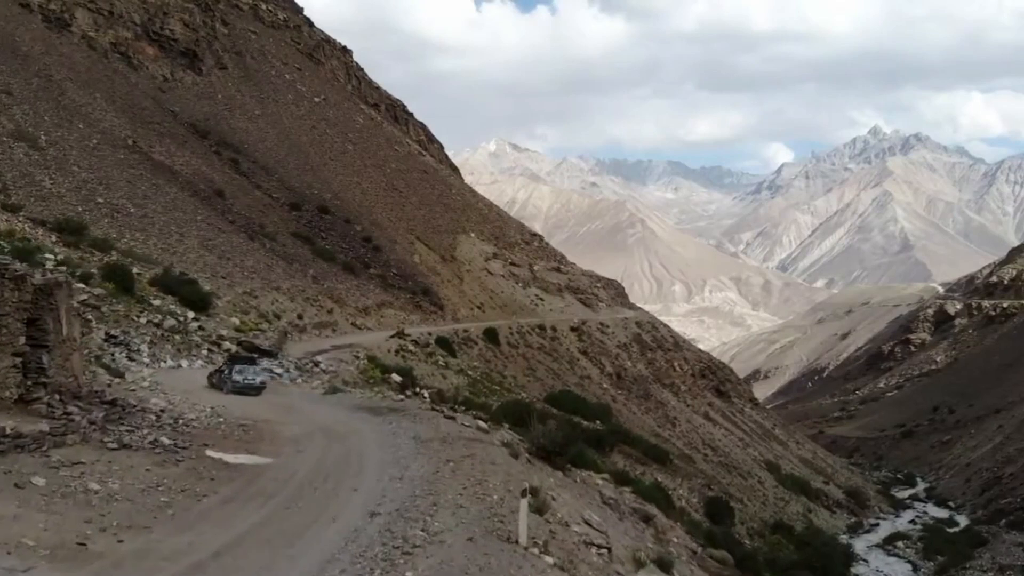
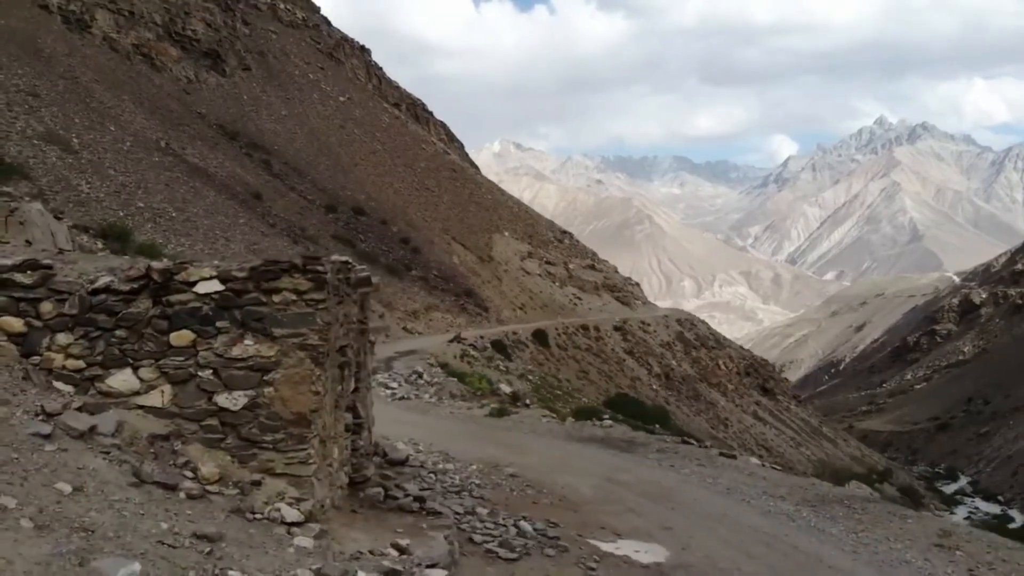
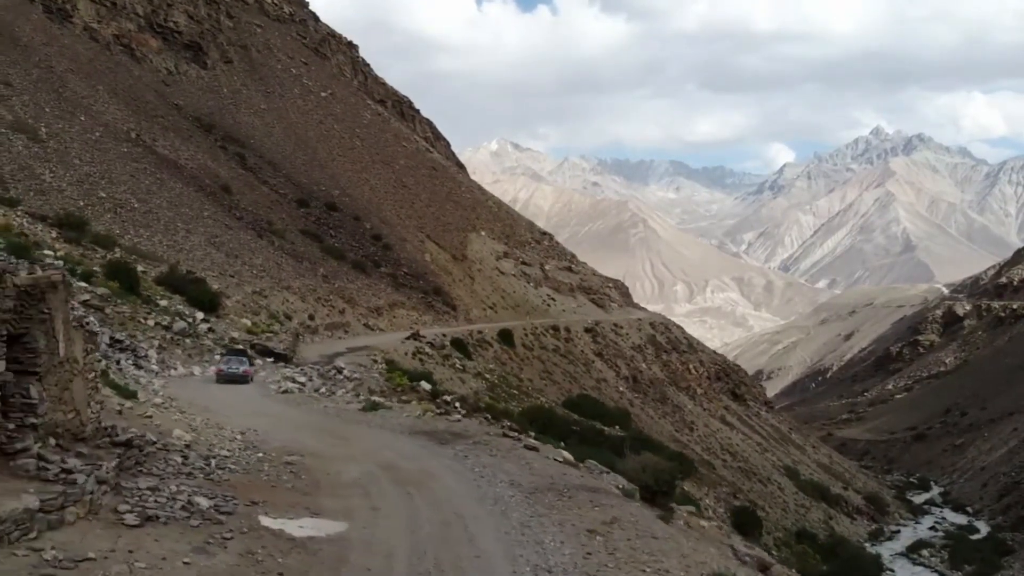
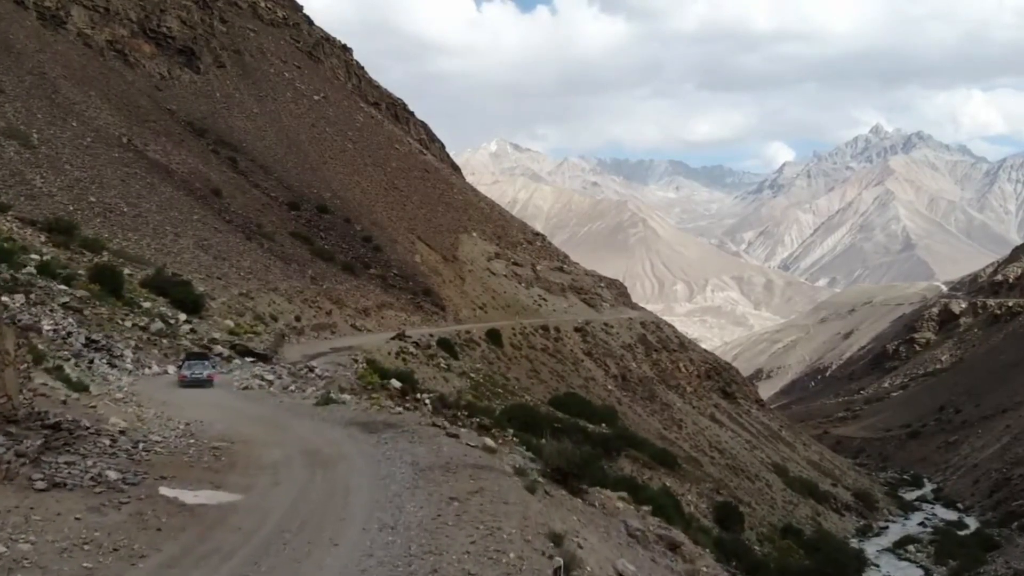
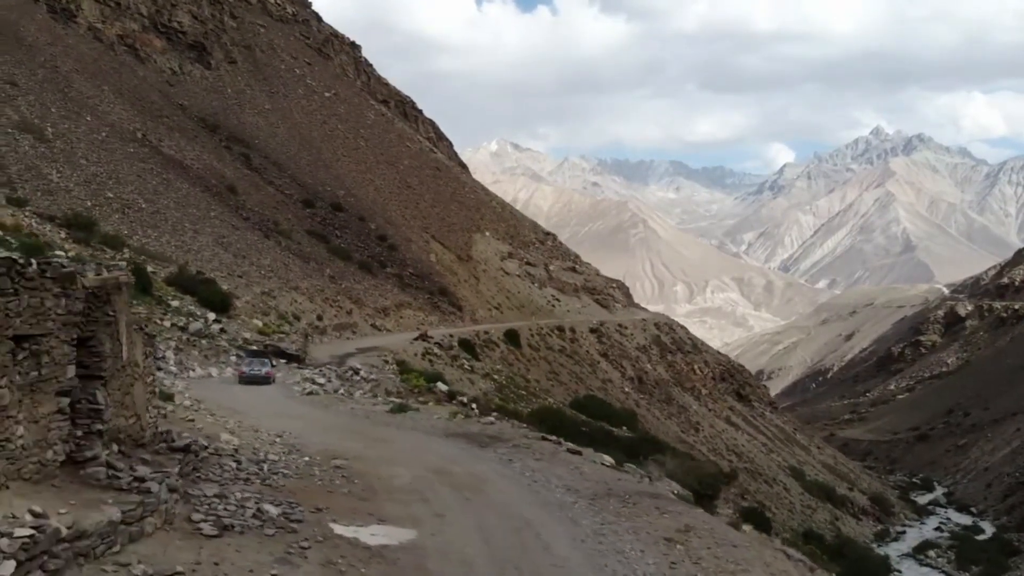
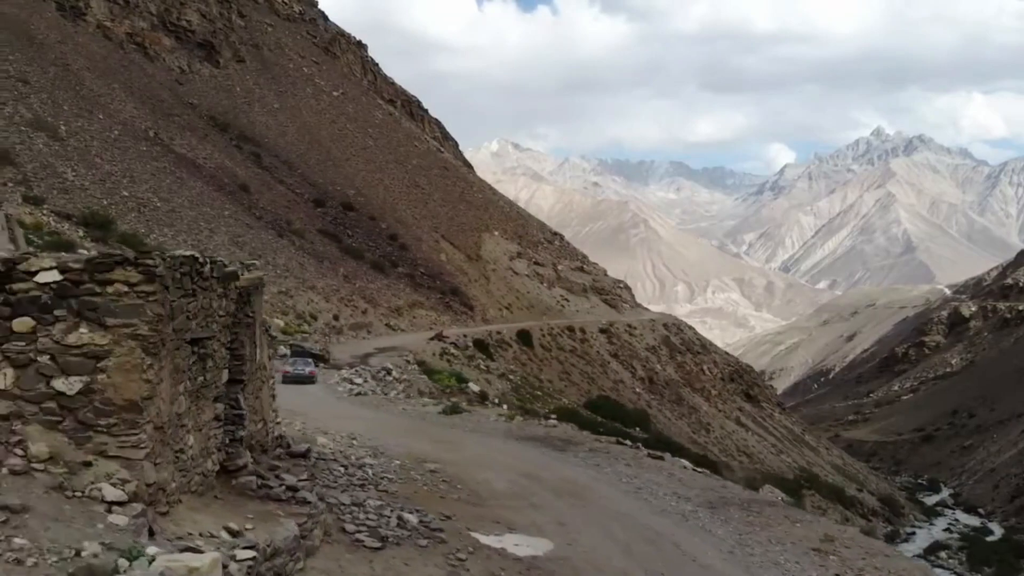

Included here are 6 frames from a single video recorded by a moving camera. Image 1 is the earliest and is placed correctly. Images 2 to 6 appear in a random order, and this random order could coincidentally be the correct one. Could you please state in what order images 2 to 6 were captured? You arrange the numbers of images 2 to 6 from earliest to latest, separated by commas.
4, 3, 5, 6, 2
